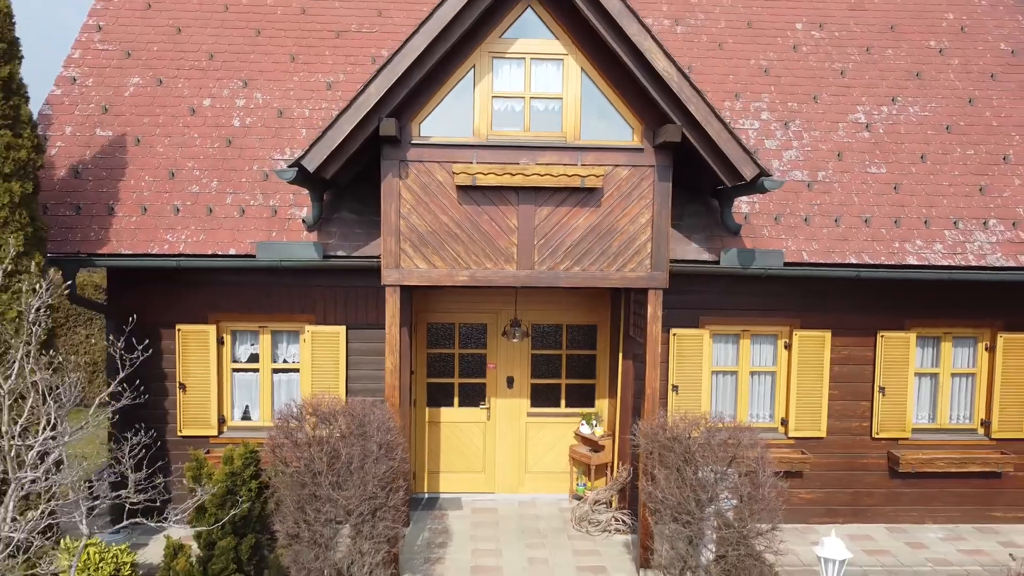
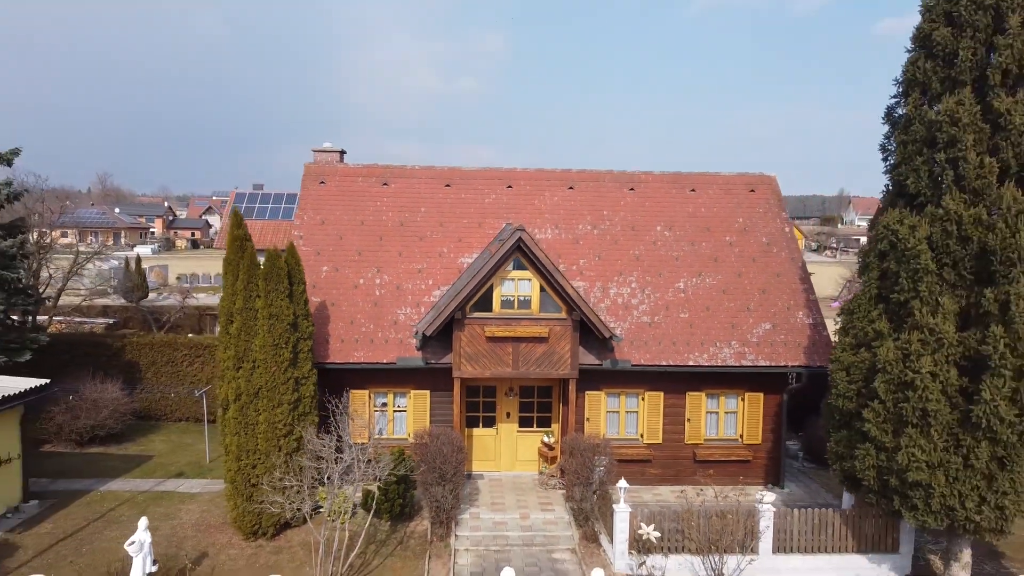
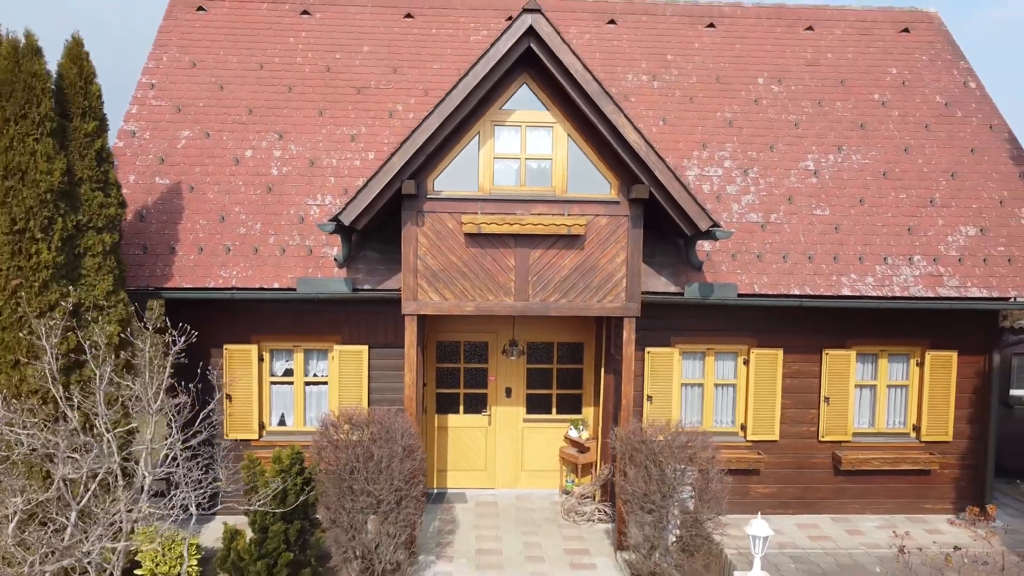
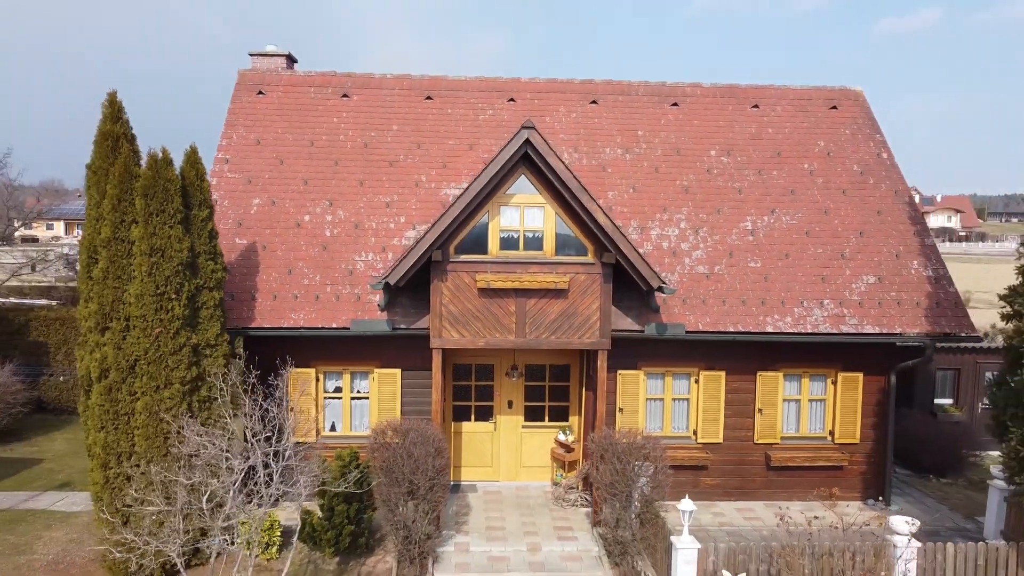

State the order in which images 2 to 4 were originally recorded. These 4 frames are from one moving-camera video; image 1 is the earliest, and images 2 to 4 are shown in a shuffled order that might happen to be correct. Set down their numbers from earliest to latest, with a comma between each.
3, 4, 2
